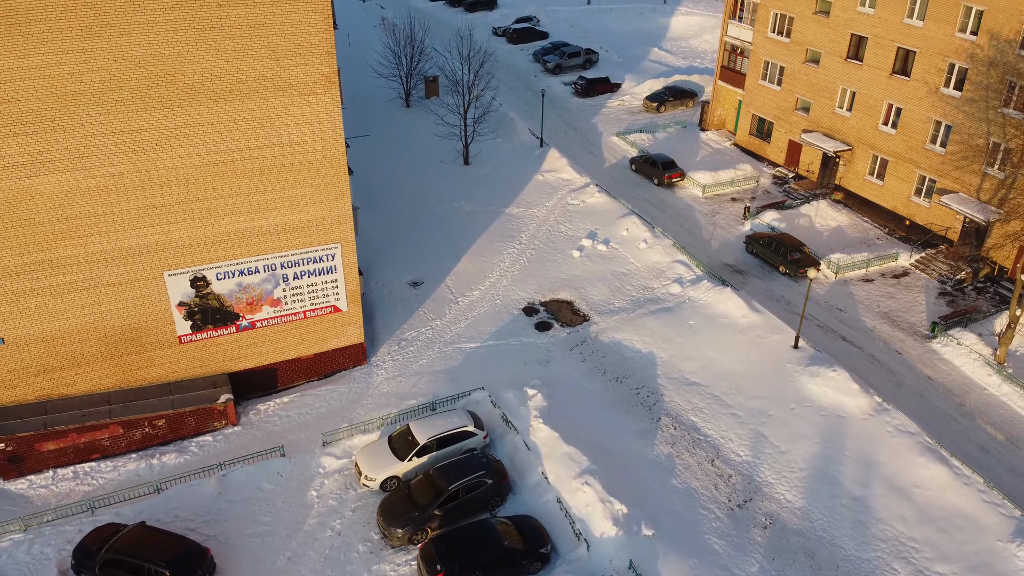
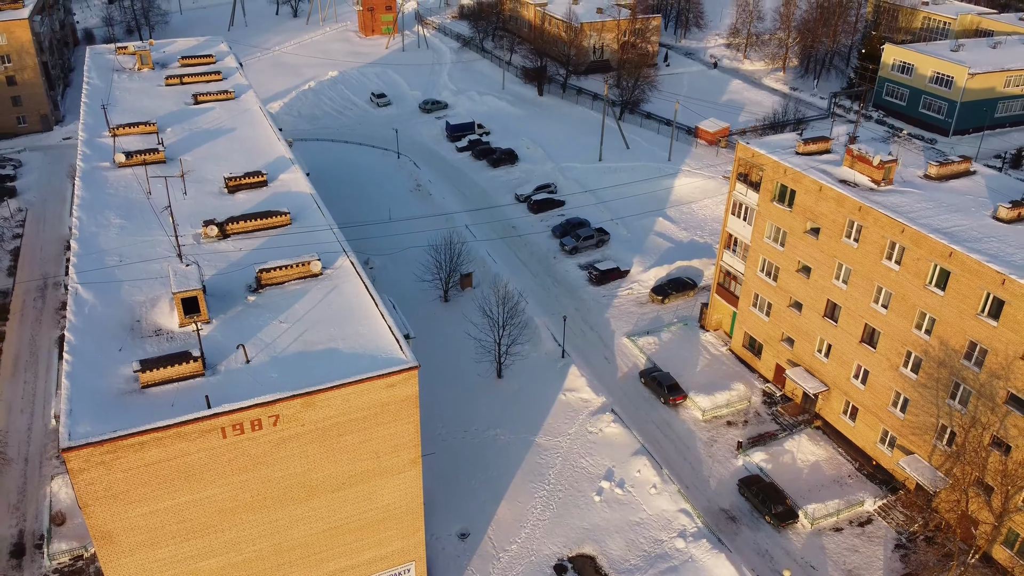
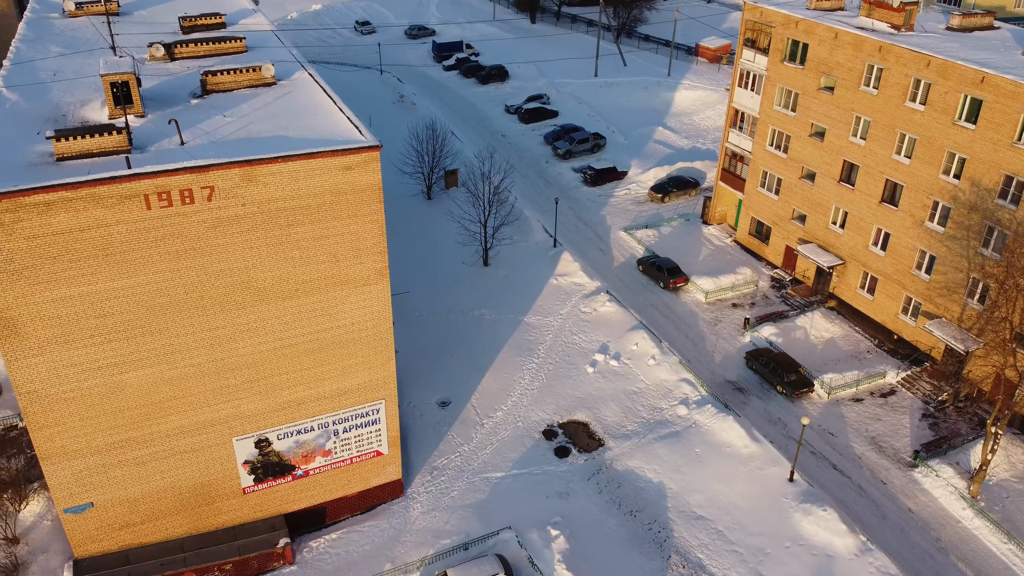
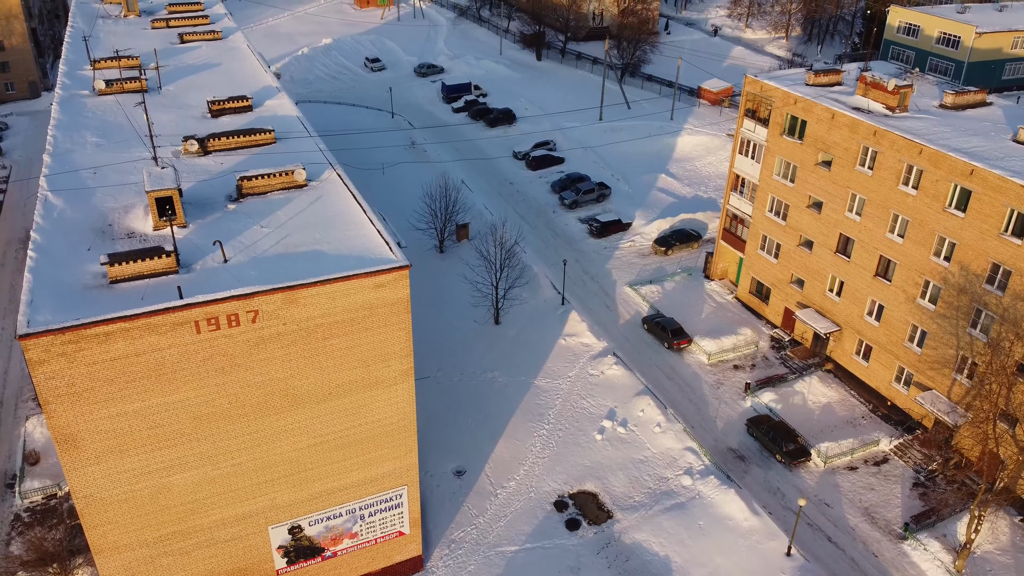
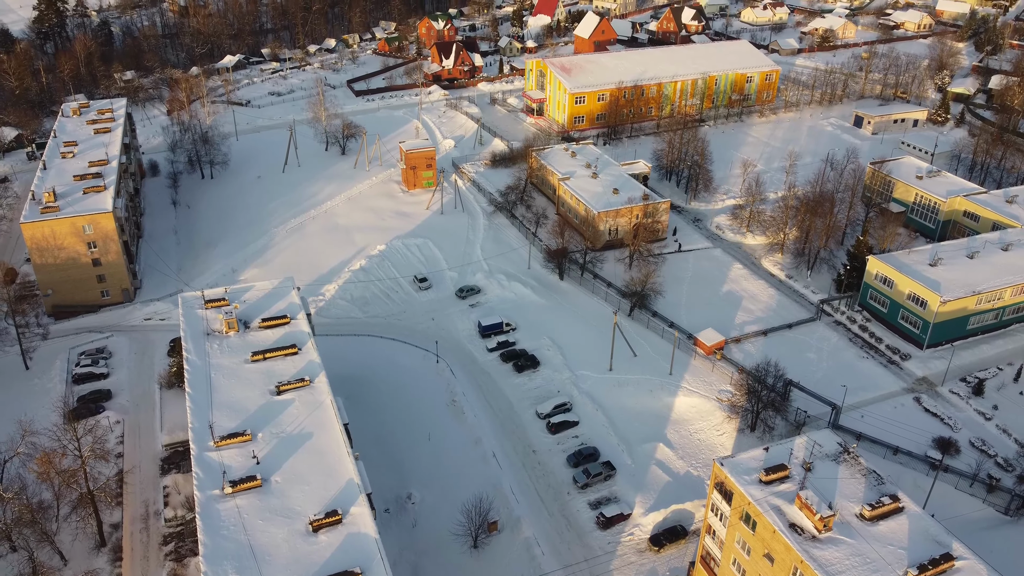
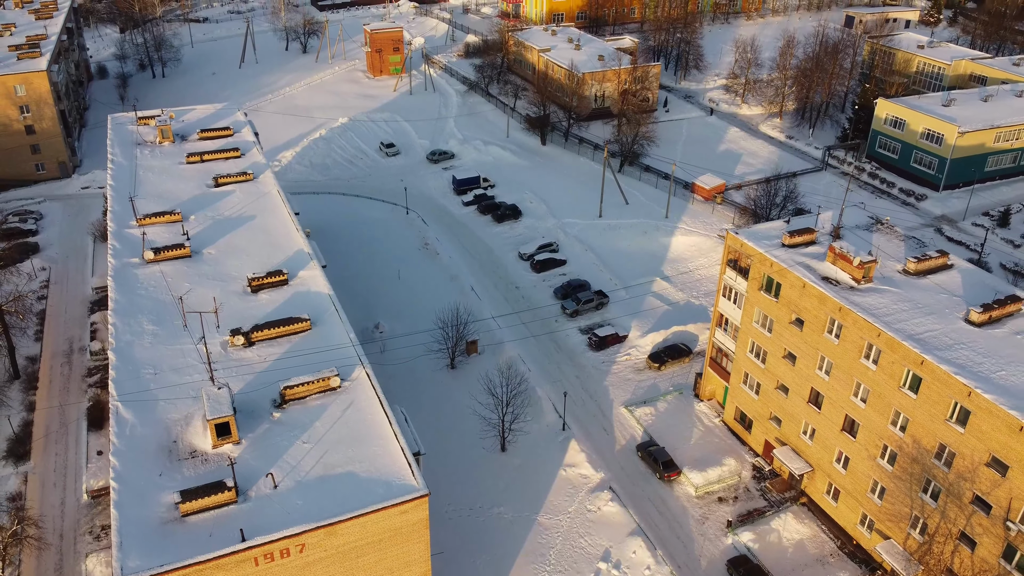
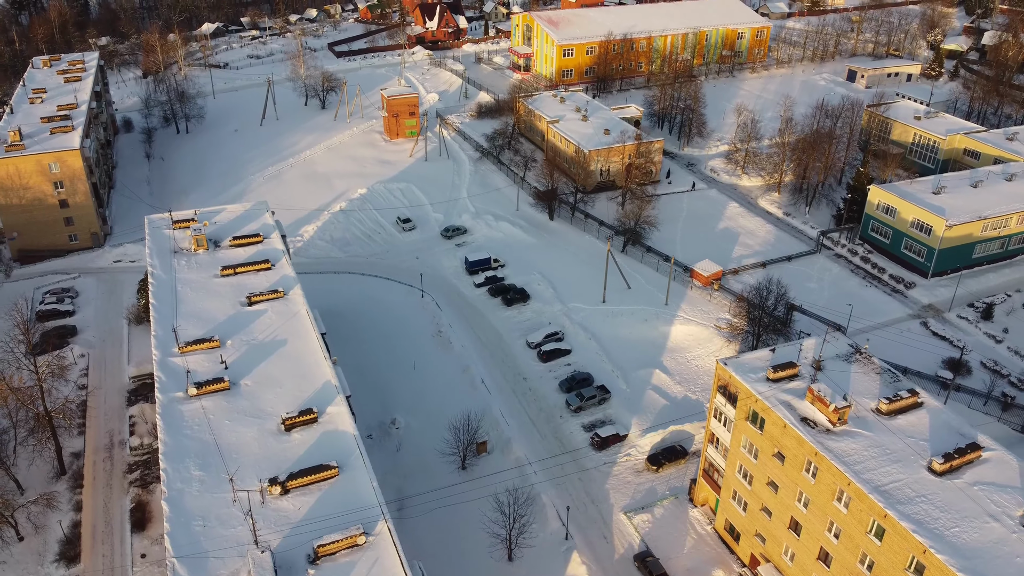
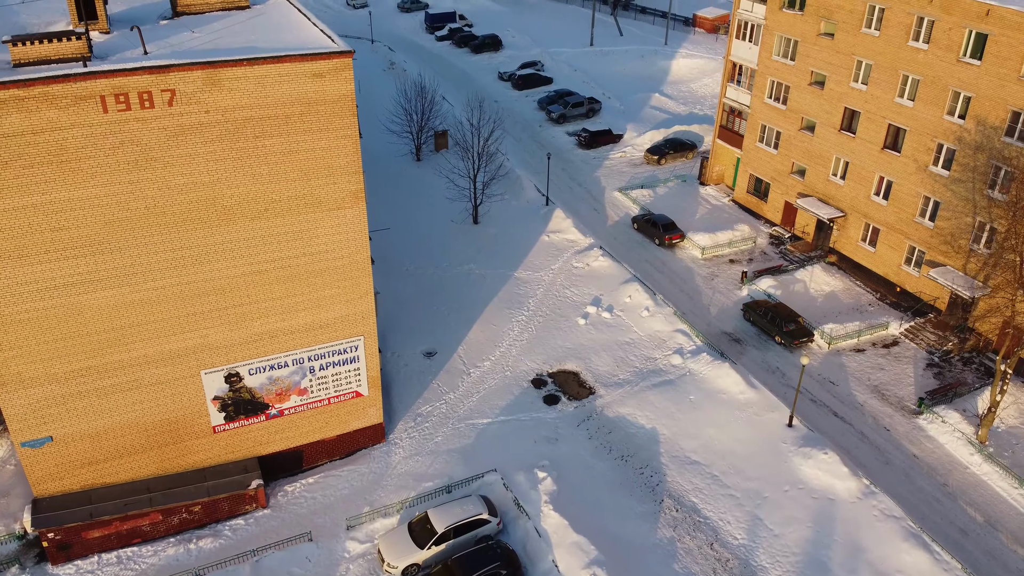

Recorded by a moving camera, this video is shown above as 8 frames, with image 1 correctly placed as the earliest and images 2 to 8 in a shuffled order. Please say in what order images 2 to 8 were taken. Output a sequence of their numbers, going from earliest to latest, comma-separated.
8, 3, 4, 2, 6, 7, 5
